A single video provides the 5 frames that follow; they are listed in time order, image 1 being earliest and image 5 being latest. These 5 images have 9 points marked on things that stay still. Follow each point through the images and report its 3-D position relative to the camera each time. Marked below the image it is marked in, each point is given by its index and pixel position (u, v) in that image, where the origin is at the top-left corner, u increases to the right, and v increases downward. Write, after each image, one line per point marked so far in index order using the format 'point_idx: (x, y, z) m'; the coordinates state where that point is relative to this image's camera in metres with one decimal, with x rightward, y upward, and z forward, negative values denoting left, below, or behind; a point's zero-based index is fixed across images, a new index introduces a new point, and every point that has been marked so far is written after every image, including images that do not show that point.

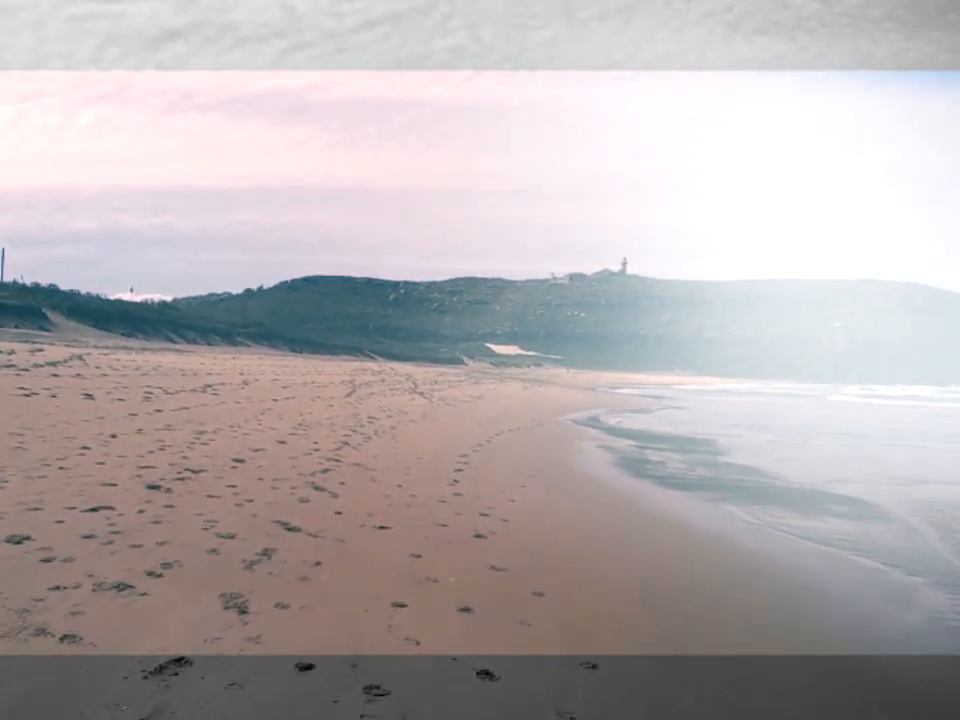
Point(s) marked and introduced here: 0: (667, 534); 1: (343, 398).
0: (+1.4, -1.4, +5.7) m
1: (-2.3, -0.6, +12.3) m
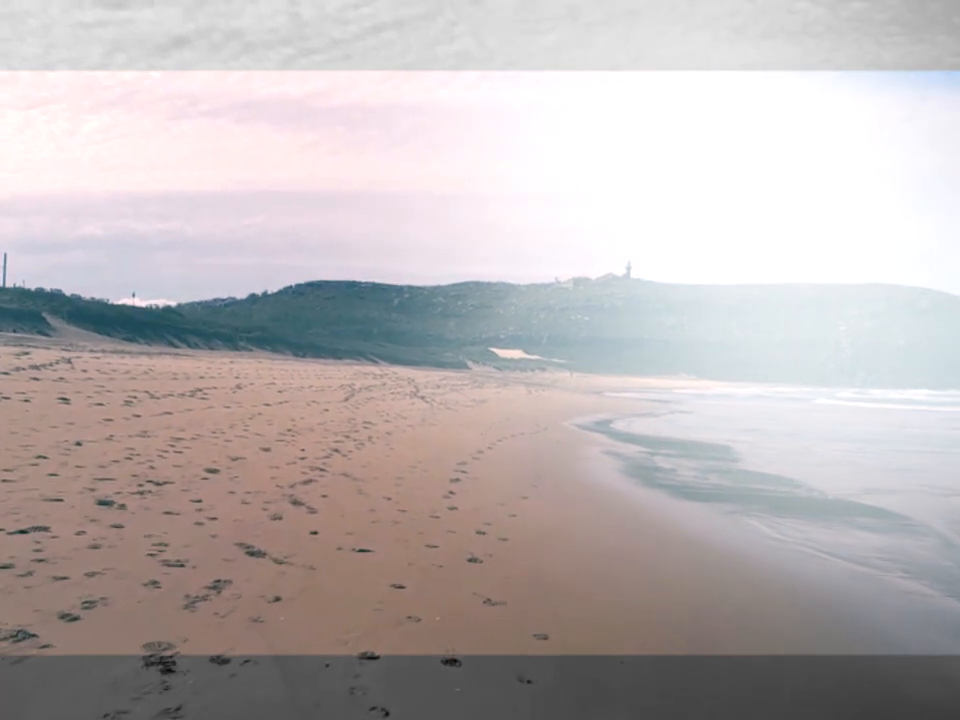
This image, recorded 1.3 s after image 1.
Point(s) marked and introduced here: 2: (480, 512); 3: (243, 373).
0: (+1.4, -1.4, +5.2) m
1: (-2.2, -0.7, +11.8) m
2: (0.0, -1.1, +5.3) m
3: (-4.7, -0.2, +14.7) m
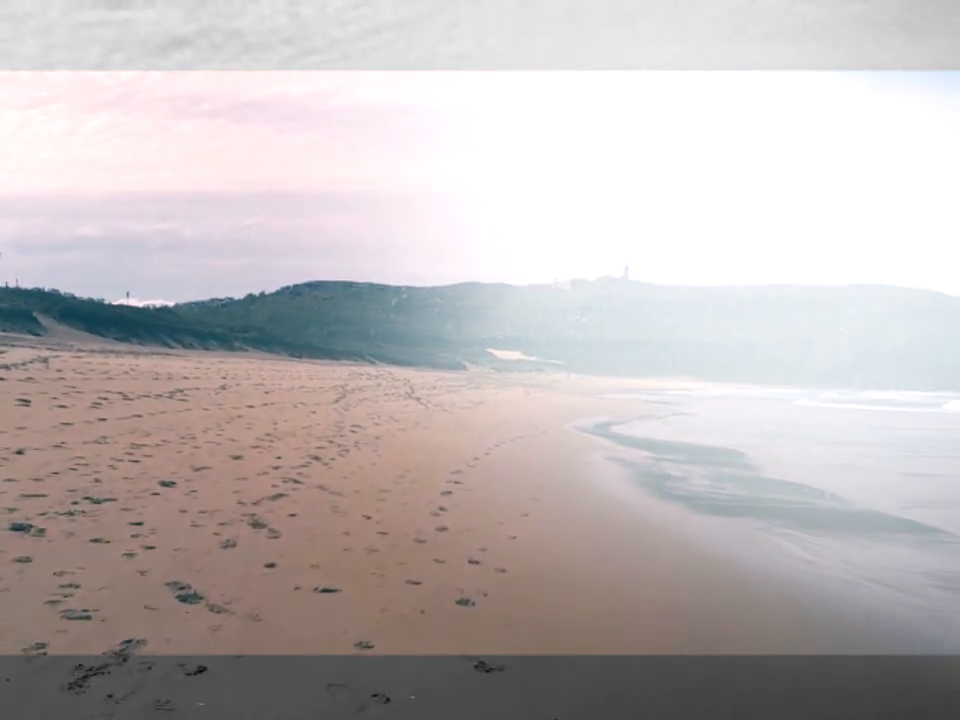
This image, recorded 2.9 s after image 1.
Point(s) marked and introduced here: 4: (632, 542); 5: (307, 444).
0: (+1.4, -1.4, +4.6) m
1: (-2.3, -0.7, +11.2) m
2: (0.0, -1.1, +4.7) m
3: (-4.8, -0.2, +14.1) m
4: (+1.1, -1.3, +5.2) m
5: (-1.6, -0.8, +6.7) m
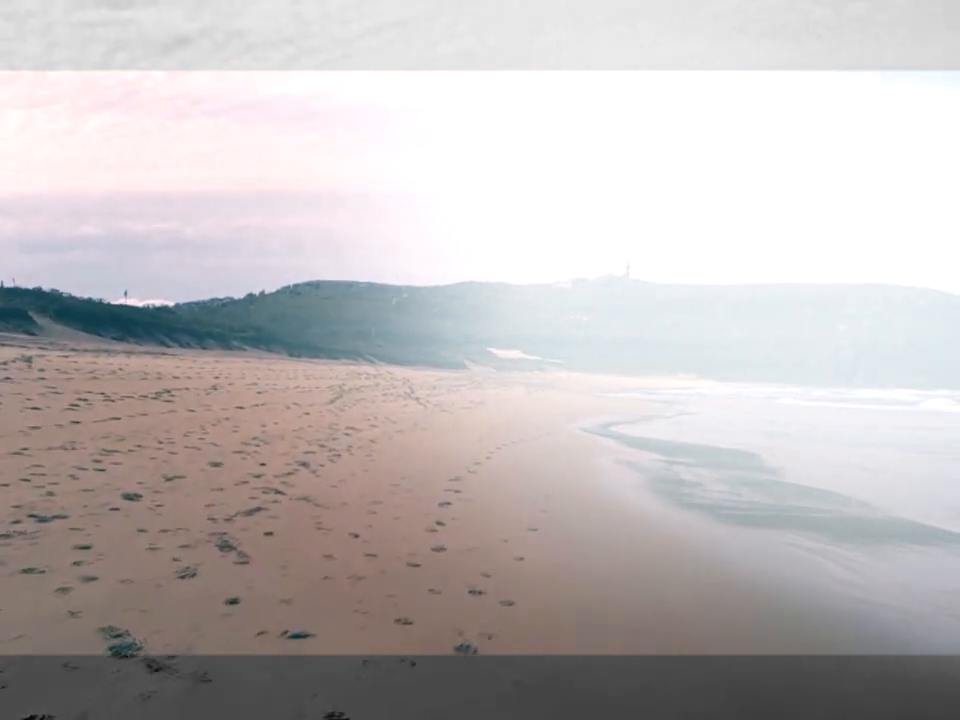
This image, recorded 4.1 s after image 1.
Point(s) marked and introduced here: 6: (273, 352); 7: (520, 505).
0: (+1.4, -1.4, +4.2) m
1: (-2.3, -0.6, +10.8) m
2: (0.0, -1.1, +4.3) m
3: (-4.8, -0.2, +13.6) m
4: (+1.1, -1.3, +4.7) m
5: (-1.6, -0.8, +6.3) m
6: (-4.6, +0.2, +16.4) m
7: (+0.3, -1.1, +5.6) m
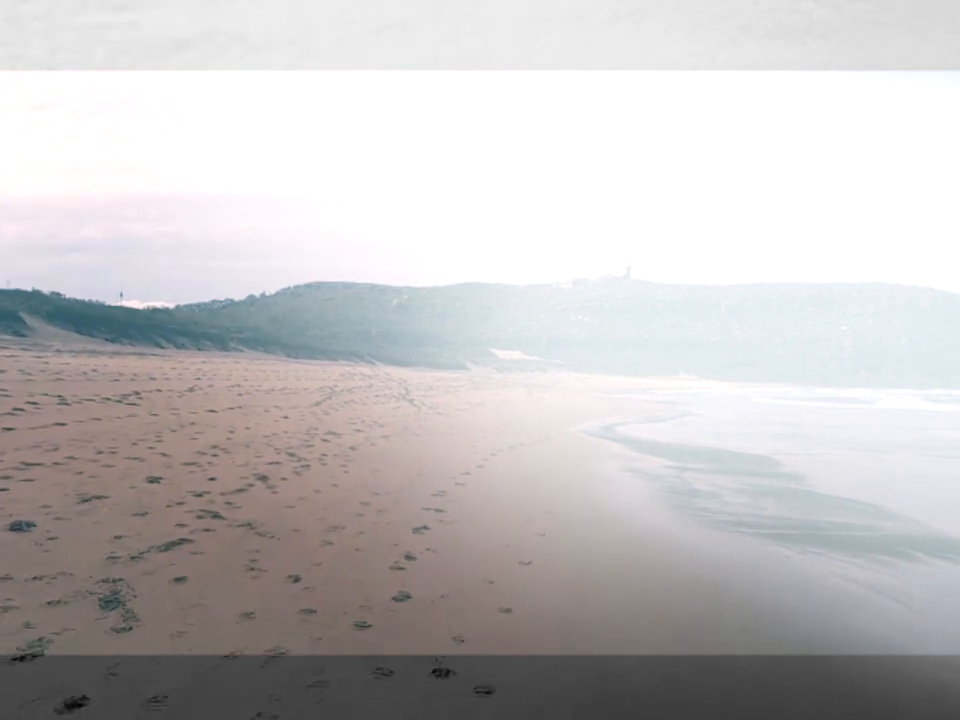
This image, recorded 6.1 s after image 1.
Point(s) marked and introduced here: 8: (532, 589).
0: (+1.3, -1.3, +3.4) m
1: (-2.3, -0.6, +10.0) m
2: (-0.1, -1.1, +3.5) m
3: (-4.8, -0.2, +12.9) m
4: (+1.0, -1.2, +4.0) m
5: (-1.7, -0.7, +5.6) m
6: (-4.7, +0.2, +15.7) m
7: (+0.2, -1.1, +4.8) m
8: (+0.3, -1.1, +3.7) m
